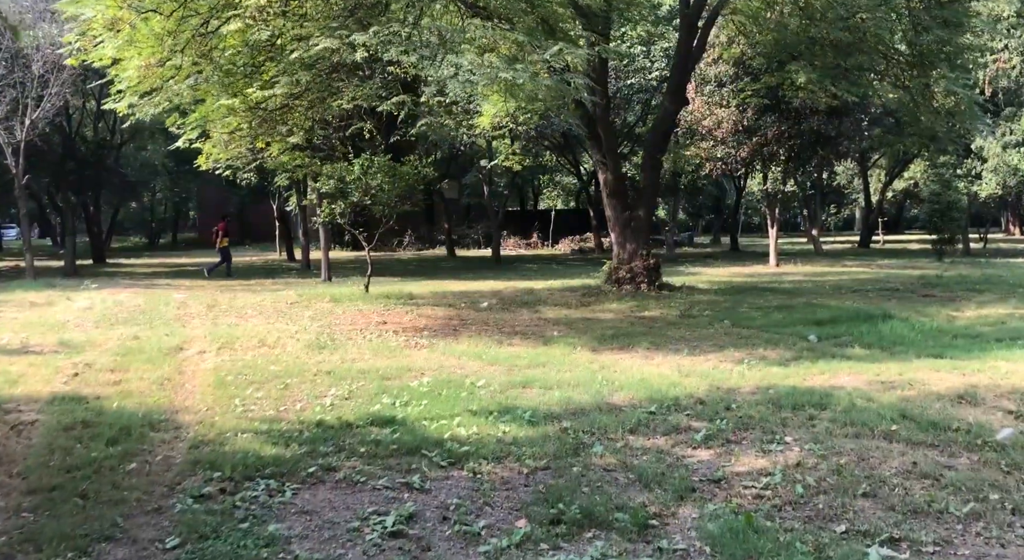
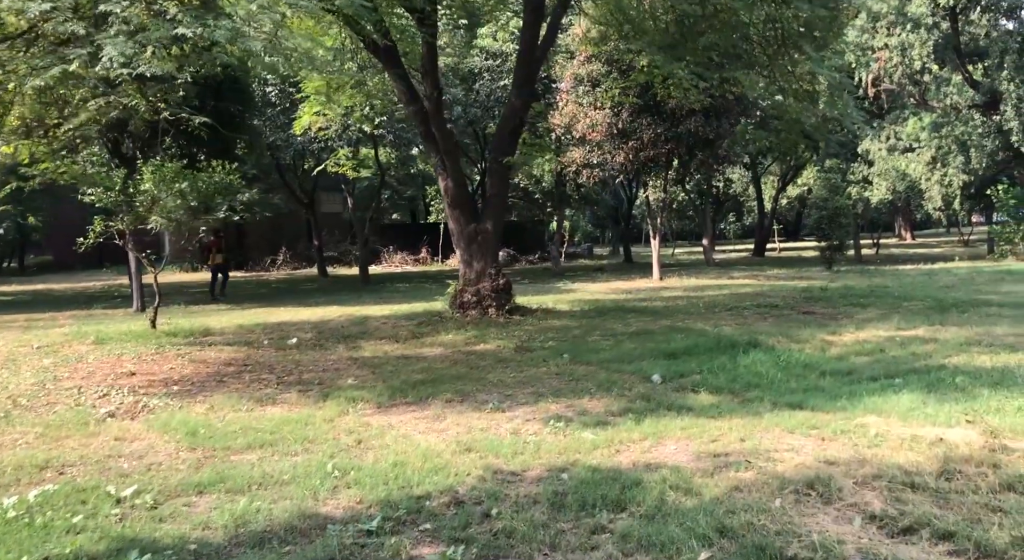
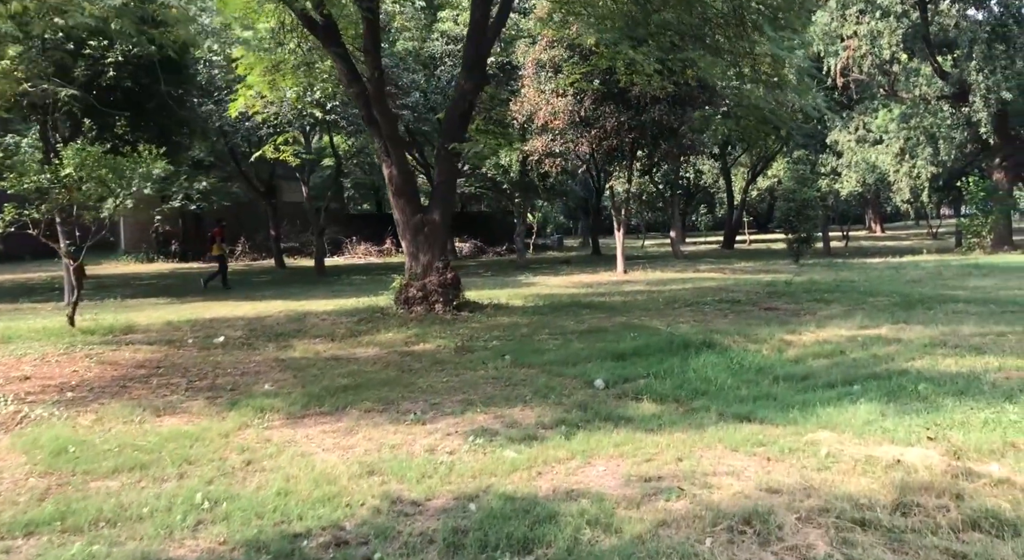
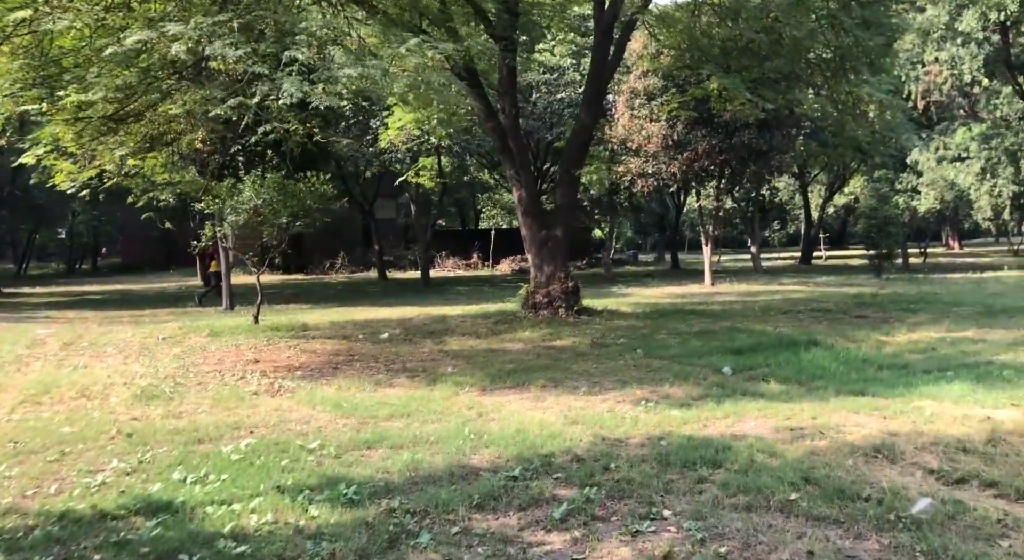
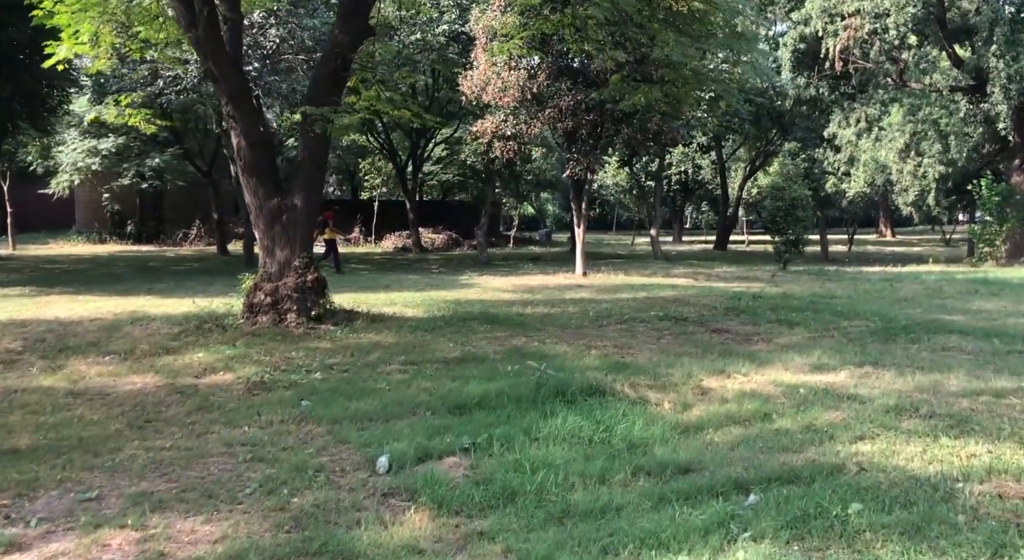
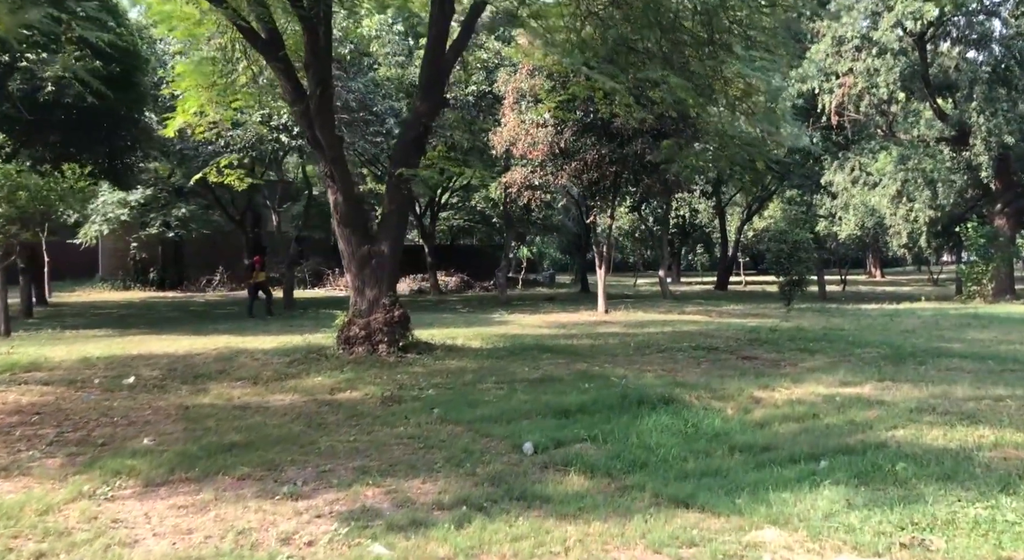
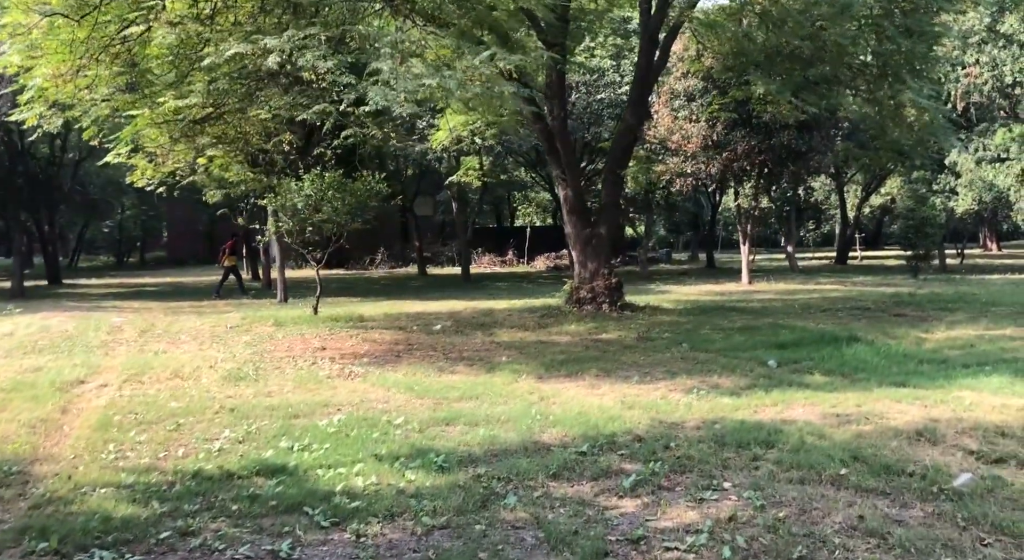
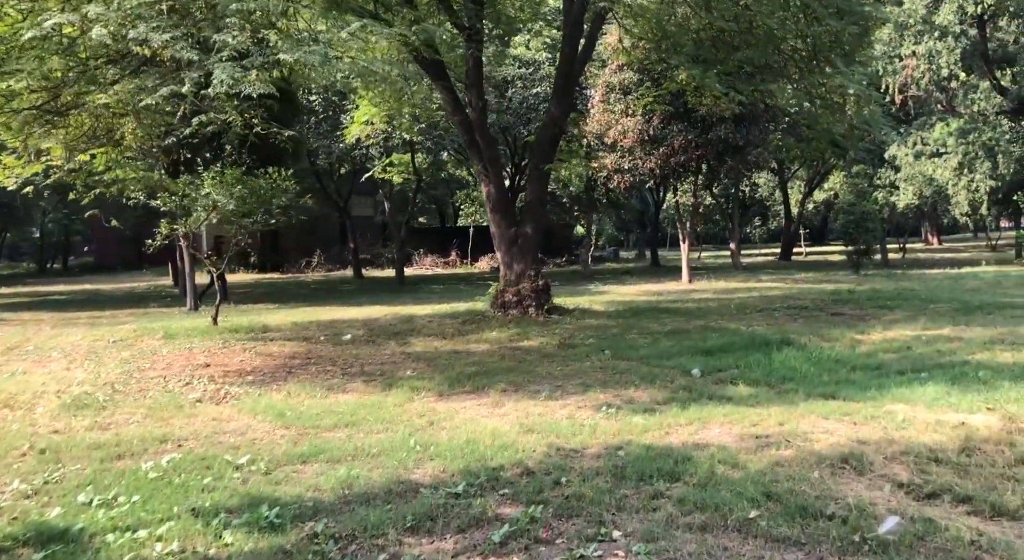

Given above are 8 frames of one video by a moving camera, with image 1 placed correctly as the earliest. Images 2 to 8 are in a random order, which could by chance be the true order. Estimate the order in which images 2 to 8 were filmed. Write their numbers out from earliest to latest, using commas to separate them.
7, 4, 8, 2, 3, 6, 5
